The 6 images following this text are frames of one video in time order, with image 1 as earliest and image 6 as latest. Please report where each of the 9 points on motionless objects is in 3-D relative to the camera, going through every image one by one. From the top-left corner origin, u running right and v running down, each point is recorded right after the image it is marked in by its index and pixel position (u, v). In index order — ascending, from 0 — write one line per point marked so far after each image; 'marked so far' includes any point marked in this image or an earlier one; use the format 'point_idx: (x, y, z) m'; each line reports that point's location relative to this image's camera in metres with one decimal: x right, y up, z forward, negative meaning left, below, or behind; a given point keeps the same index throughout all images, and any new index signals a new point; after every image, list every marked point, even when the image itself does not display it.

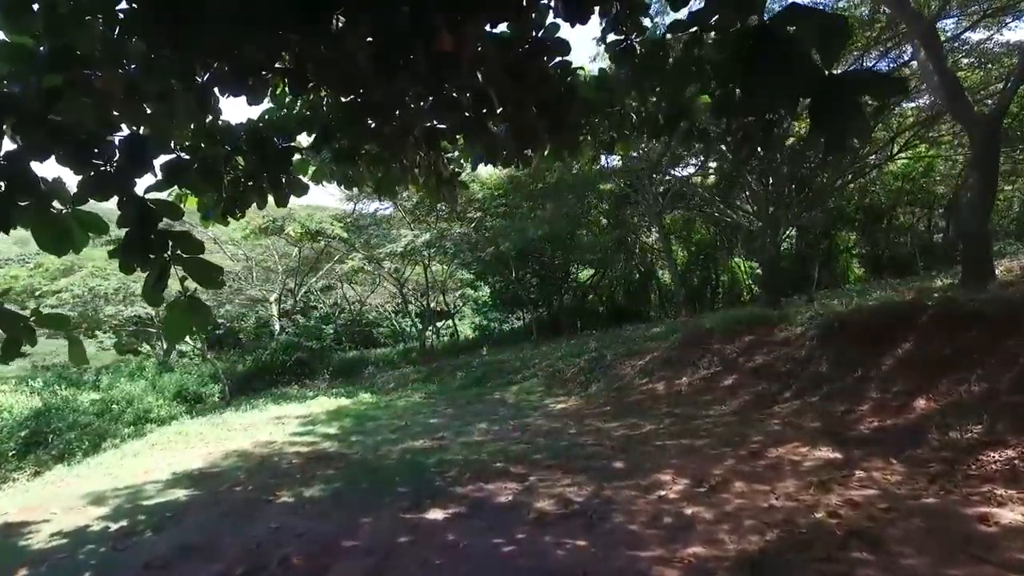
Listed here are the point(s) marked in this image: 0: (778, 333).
0: (+3.6, -0.6, +9.1) m
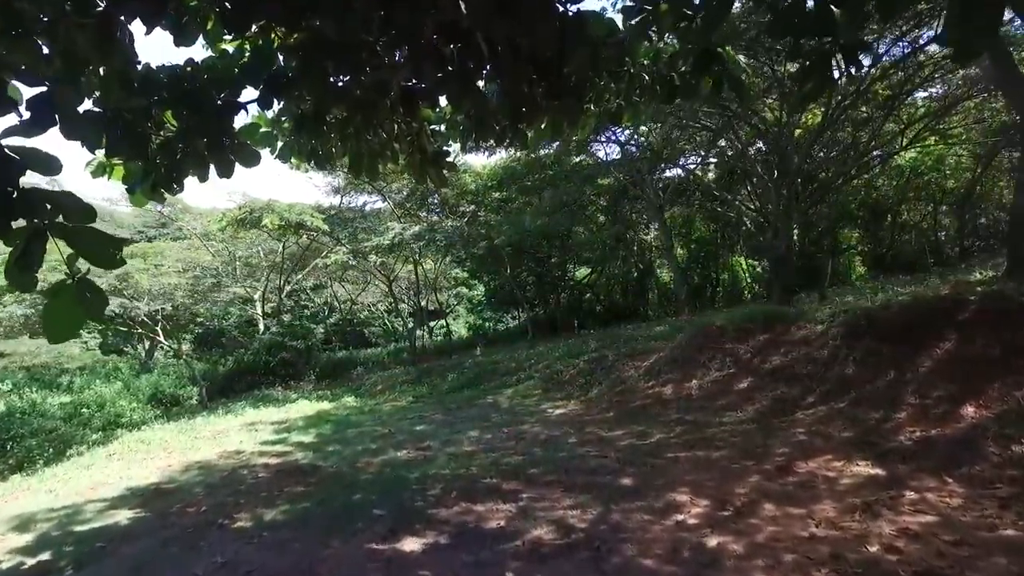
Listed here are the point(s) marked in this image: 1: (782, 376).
0: (+3.5, -0.5, +8.4) m
1: (+2.9, -1.0, +7.4) m
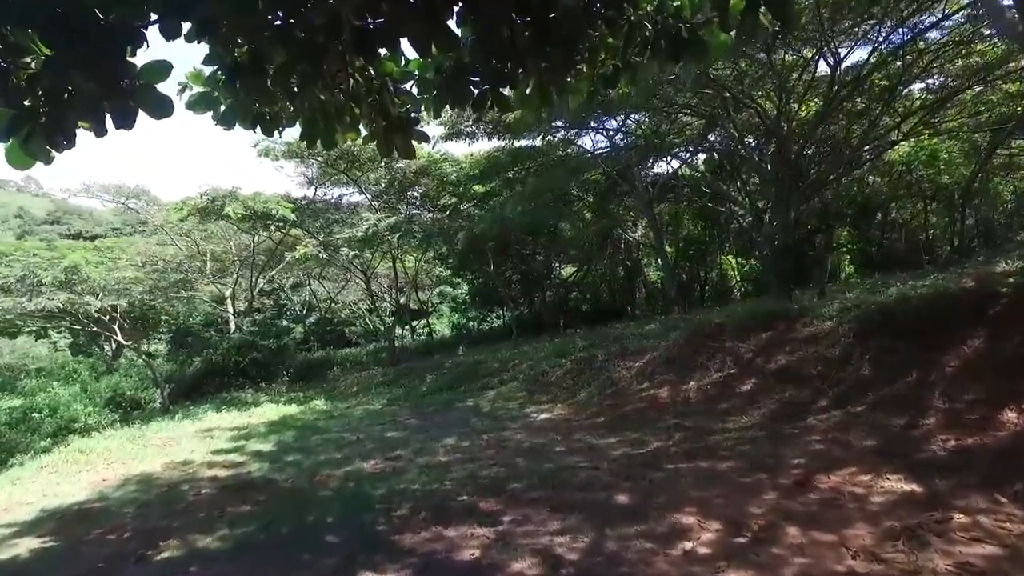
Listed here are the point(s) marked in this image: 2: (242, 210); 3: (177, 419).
0: (+3.3, -0.5, +7.7) m
1: (+2.8, -0.9, +6.8) m
2: (-5.6, +1.6, +13.6) m
3: (-5.0, -2.0, +10.1) m
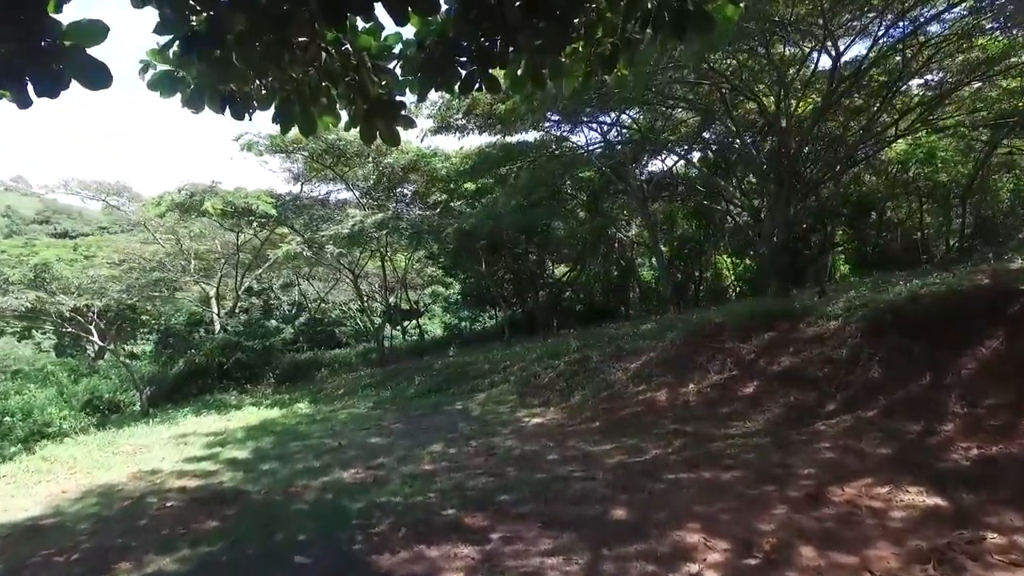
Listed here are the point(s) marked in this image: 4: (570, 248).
0: (+3.2, -0.4, +7.4) m
1: (+2.7, -0.9, +6.4) m
2: (-5.7, +1.6, +13.2) m
3: (-5.1, -1.9, +9.7) m
4: (+1.4, +1.0, +16.9) m
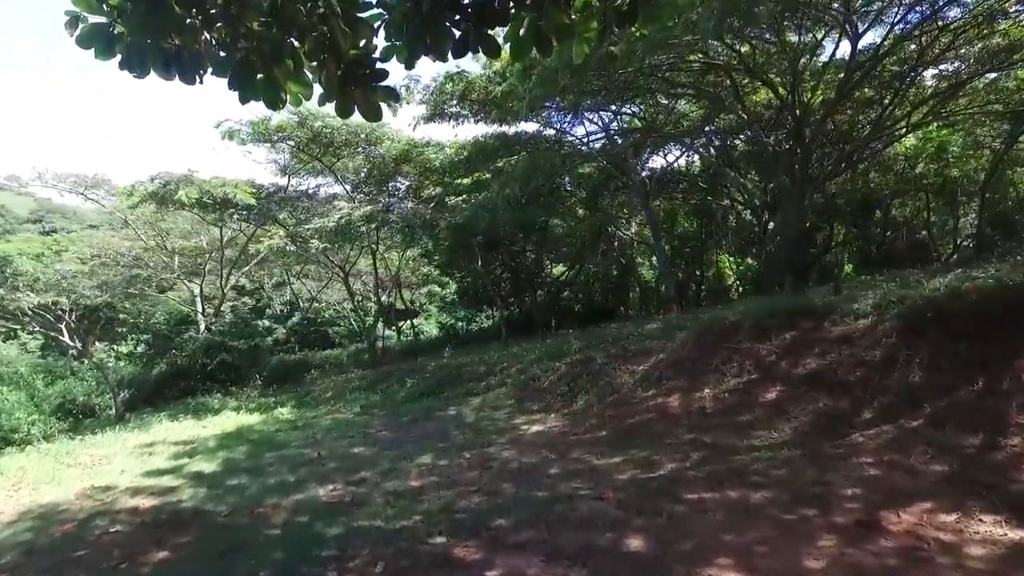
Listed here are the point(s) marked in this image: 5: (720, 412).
0: (+3.2, -0.4, +6.8) m
1: (+2.6, -0.8, +5.8) m
2: (-5.8, +1.7, +12.6) m
3: (-5.2, -1.9, +9.1) m
4: (+1.4, +1.0, +16.2) m
5: (+1.8, -1.1, +6.0) m
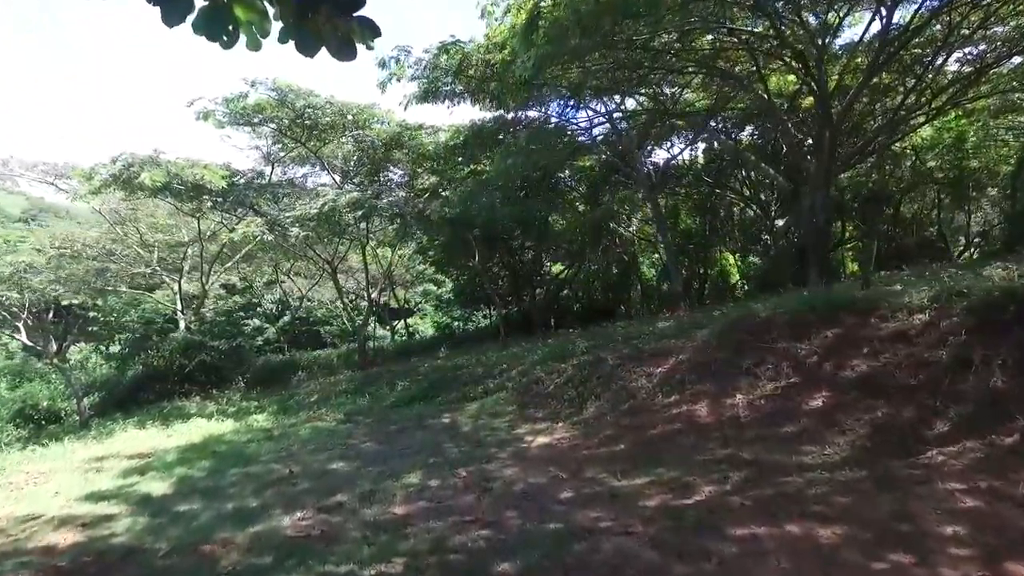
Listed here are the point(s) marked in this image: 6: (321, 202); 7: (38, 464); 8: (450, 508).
0: (+3.2, -0.3, +5.9) m
1: (+2.7, -0.7, +5.0) m
2: (-5.8, +1.8, +11.7) m
3: (-5.1, -1.8, +8.2) m
4: (+1.4, +1.1, +15.4) m
5: (+1.9, -1.0, +5.1) m
6: (-3.2, +1.4, +11.9) m
7: (-4.4, -1.6, +6.3) m
8: (-0.4, -1.4, +4.3) m
